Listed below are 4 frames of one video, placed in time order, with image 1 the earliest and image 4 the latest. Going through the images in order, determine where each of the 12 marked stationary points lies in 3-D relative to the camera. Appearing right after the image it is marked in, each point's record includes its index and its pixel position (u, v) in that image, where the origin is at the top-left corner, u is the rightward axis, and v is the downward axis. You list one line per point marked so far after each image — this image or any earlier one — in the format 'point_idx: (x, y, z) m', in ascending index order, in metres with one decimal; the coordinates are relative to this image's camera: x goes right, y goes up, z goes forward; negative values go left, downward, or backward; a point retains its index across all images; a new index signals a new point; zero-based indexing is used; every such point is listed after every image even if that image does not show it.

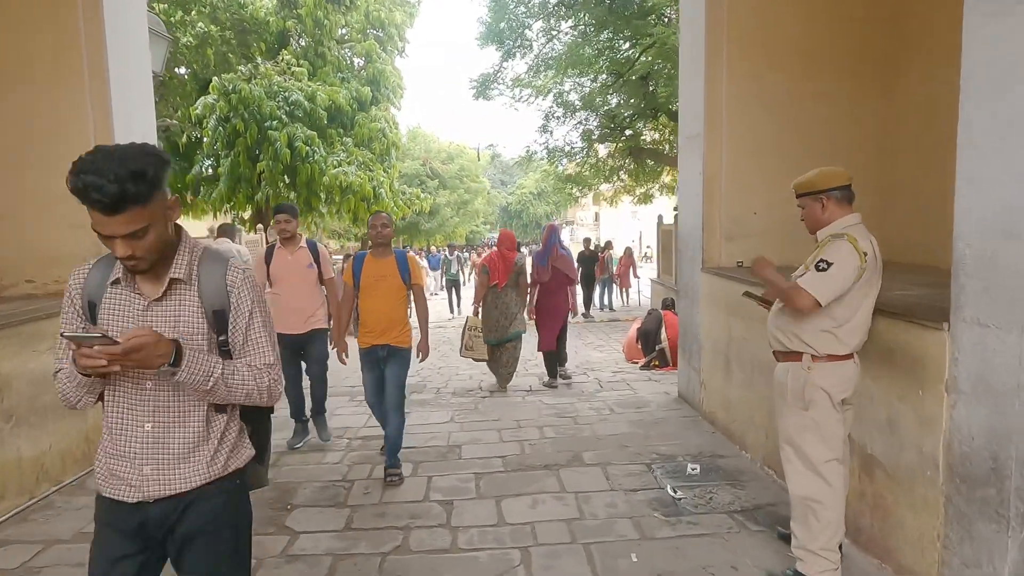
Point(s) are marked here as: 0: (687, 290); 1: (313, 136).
0: (+1.4, -0.1, +5.1) m
1: (-4.2, +3.2, +13.9) m
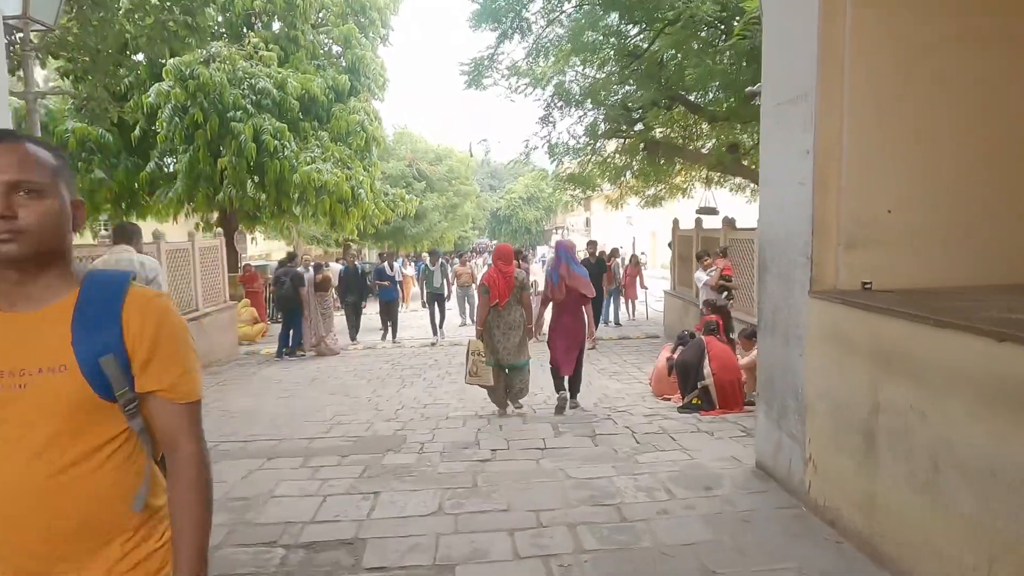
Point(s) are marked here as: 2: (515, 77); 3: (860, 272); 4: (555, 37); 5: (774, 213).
0: (+1.4, -0.3, +3.5) m
1: (-4.3, +3.0, +12.3) m
2: (+0.1, +4.2, +13.0) m
3: (+1.7, +0.1, +3.2) m
4: (+0.8, +4.7, +12.4) m
5: (+1.4, +0.4, +3.6) m
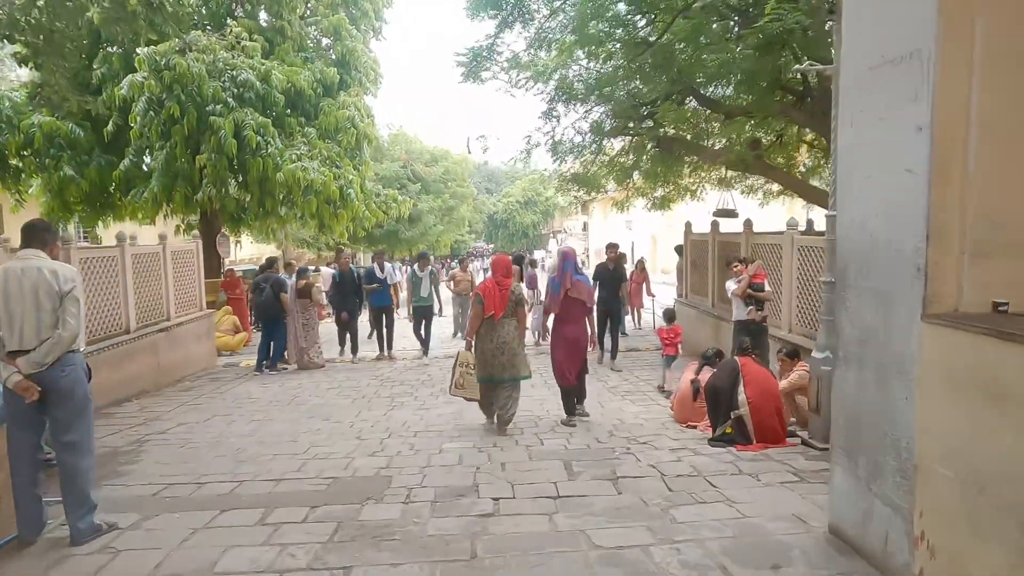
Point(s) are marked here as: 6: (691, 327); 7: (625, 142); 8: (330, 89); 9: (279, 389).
0: (+1.5, -0.3, +2.7) m
1: (-4.3, +2.9, +11.5) m
2: (+0.1, +4.0, +12.2) m
3: (+1.7, 0.0, +2.4) m
4: (+0.8, +4.6, +11.6) m
5: (+1.5, +0.3, +2.8) m
6: (+2.8, -0.6, +10.1) m
7: (+2.0, +2.6, +11.9) m
8: (-3.6, +3.9, +12.9) m
9: (-2.9, -1.3, +8.2) m
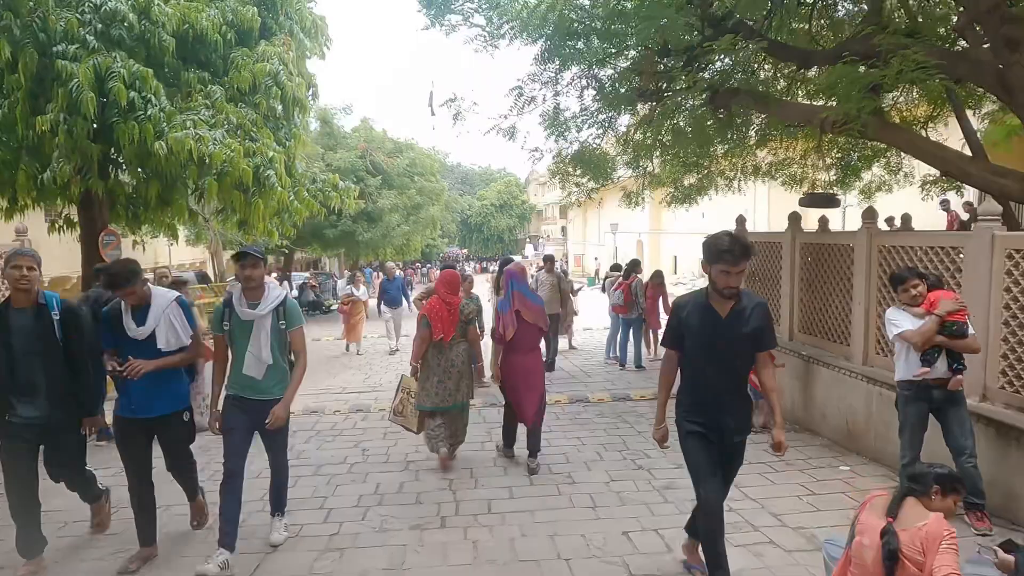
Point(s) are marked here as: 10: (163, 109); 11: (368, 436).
0: (+1.6, -0.5, -0.4) m
1: (-4.5, +2.6, +8.1) m
2: (-0.2, +3.8, +9.0) m
3: (+1.9, -0.2, -0.7) m
4: (+0.6, +4.3, +8.5) m
5: (+1.6, +0.2, -0.4) m
6: (+2.6, -0.8, +7.0) m
7: (+1.8, +2.4, +8.8) m
8: (-3.9, +3.6, +9.5) m
9: (-3.0, -1.5, +4.9) m
10: (-4.4, +2.2, +8.2) m
11: (-1.4, -1.3, +6.2) m
